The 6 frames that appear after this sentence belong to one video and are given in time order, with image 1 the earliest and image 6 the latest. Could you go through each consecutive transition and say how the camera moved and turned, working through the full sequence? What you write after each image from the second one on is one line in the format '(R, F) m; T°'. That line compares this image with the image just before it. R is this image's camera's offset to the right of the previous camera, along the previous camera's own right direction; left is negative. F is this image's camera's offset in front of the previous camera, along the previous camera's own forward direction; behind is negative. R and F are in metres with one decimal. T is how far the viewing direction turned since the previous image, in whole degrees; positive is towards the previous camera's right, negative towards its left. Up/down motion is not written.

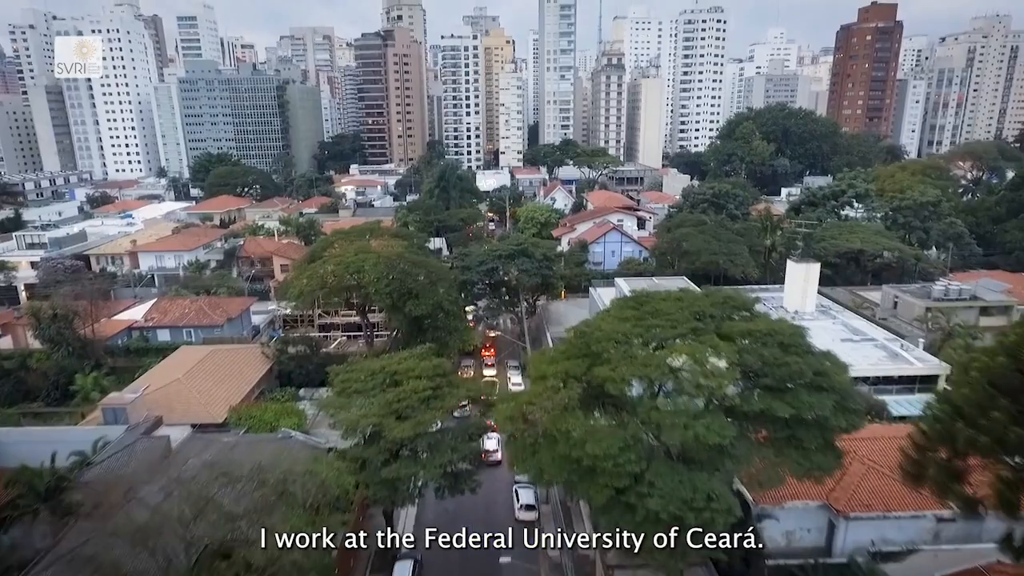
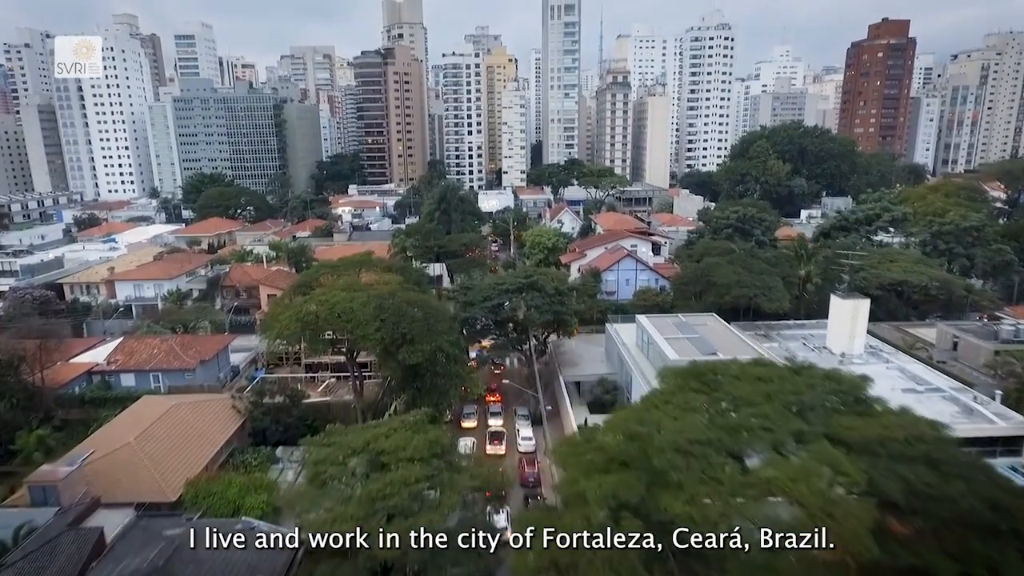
(-0.2, +2.3) m; 0°
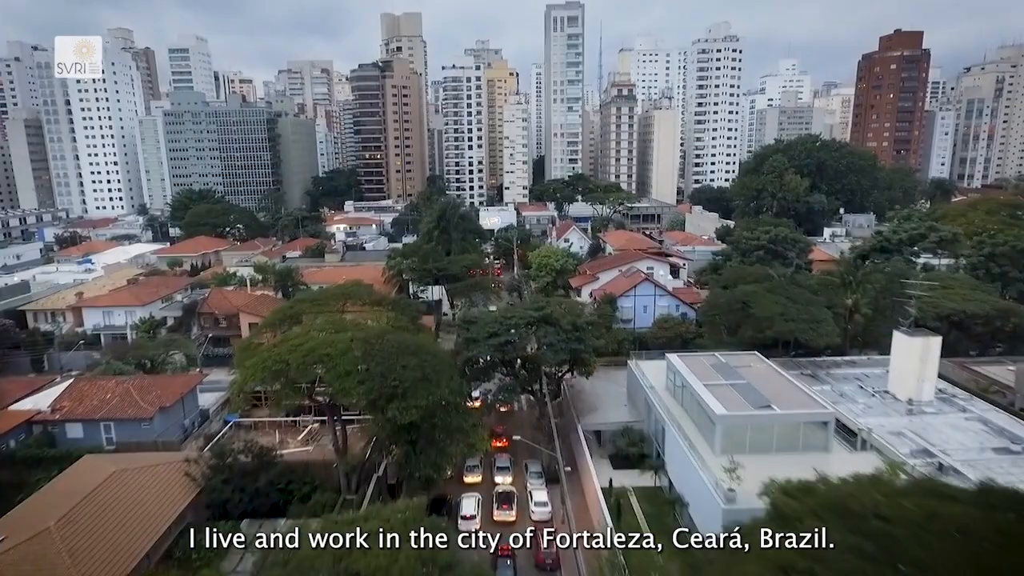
(-0.3, +2.6) m; 0°
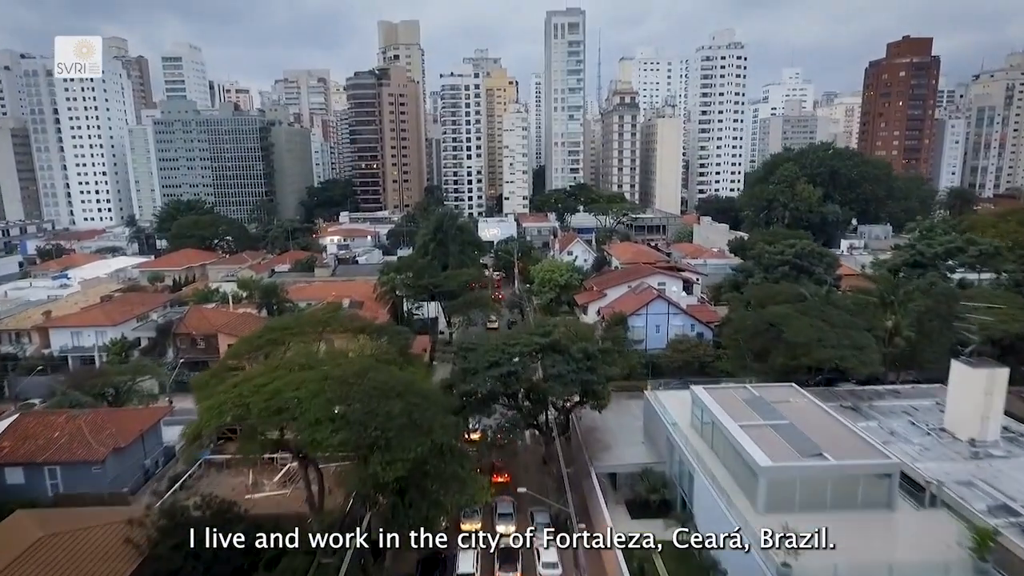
(-0.1, +2.0) m; 0°
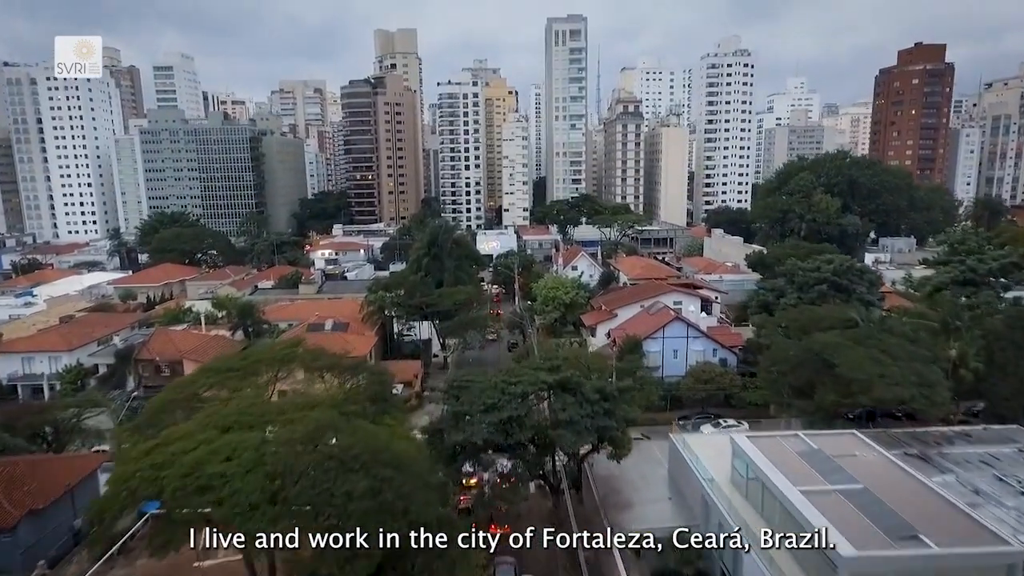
(0.0, +2.5) m; 0°
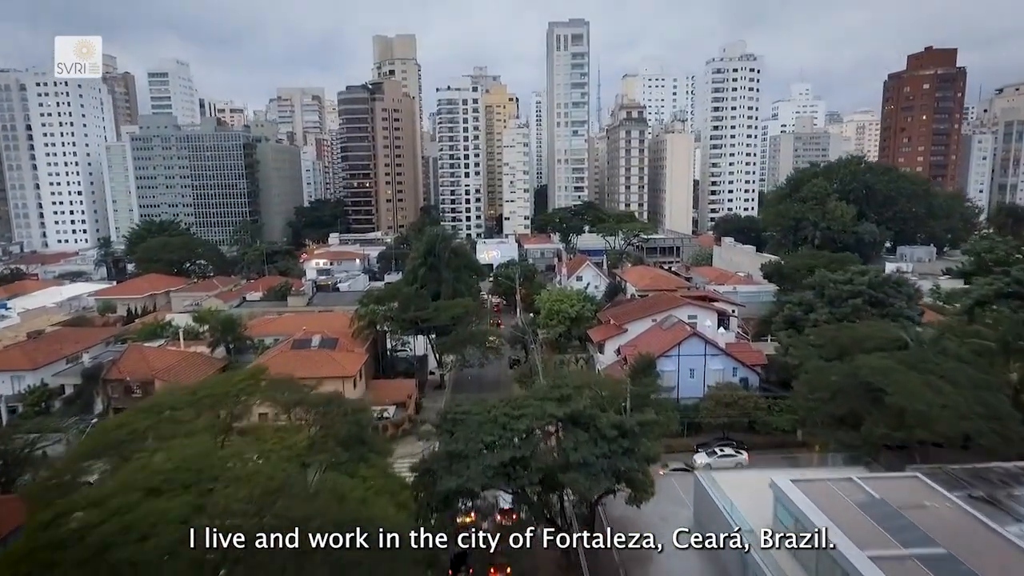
(0.0, +1.8) m; 0°
